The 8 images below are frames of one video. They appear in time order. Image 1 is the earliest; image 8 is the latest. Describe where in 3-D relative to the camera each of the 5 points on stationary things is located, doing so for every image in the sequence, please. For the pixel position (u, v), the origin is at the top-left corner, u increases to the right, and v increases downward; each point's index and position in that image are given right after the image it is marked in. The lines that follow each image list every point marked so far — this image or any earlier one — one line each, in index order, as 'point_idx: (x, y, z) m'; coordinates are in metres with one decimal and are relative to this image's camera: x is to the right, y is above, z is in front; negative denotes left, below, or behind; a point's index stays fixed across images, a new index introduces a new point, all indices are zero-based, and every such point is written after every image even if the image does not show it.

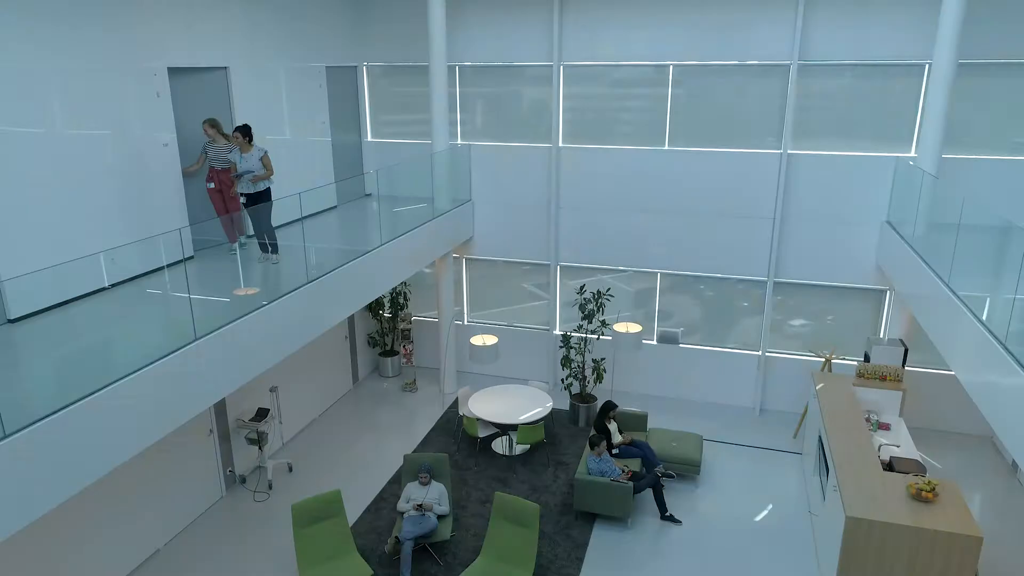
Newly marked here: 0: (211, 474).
0: (-3.7, -2.3, +8.7) m
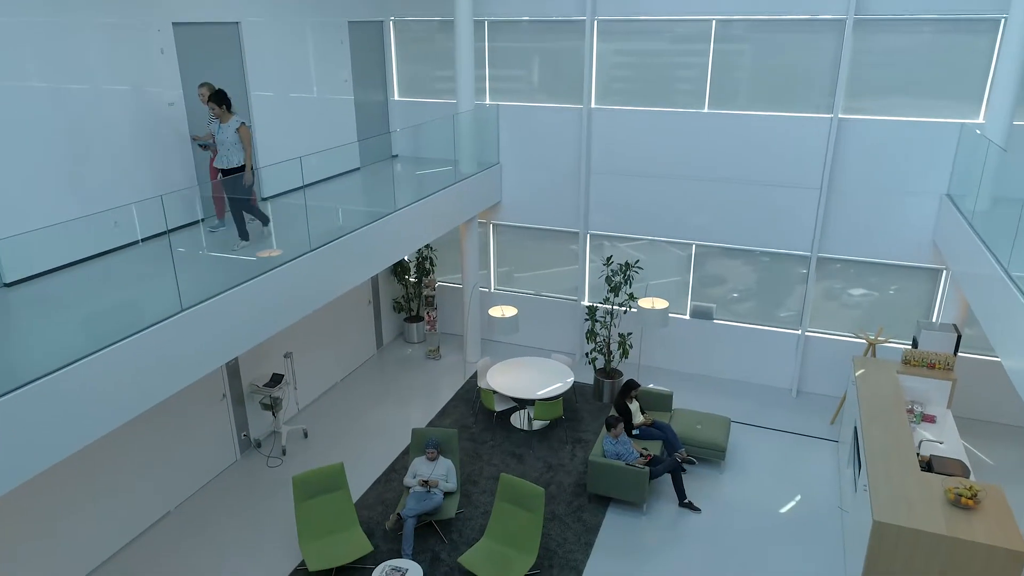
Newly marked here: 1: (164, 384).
0: (-3.5, -1.8, +8.7) m
1: (-2.9, -0.8, +6.0) m
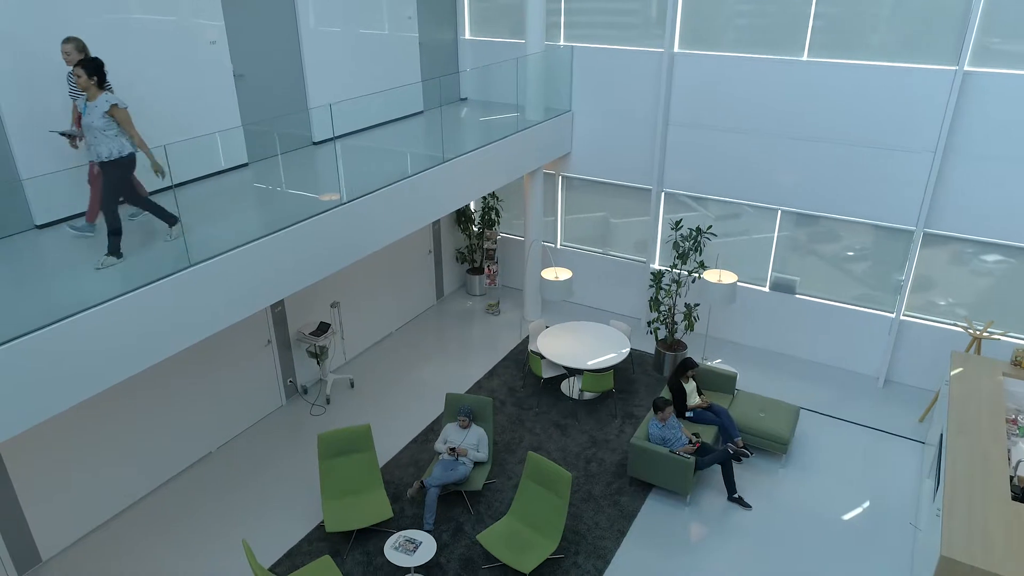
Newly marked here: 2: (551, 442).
0: (-3.0, -1.2, +8.7) m
1: (-2.7, -0.4, +5.9) m
2: (+0.4, -1.8, +8.2) m
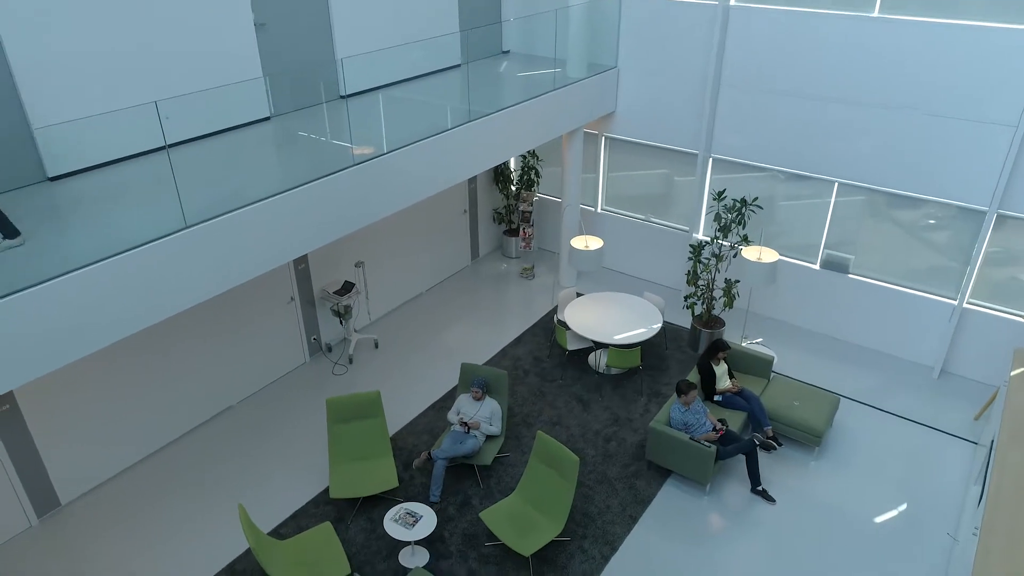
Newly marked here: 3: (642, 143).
0: (-2.7, -0.6, +8.7) m
1: (-2.6, -0.1, +5.8) m
2: (+0.7, -1.4, +7.9) m
3: (+1.8, +2.1, +10.2) m
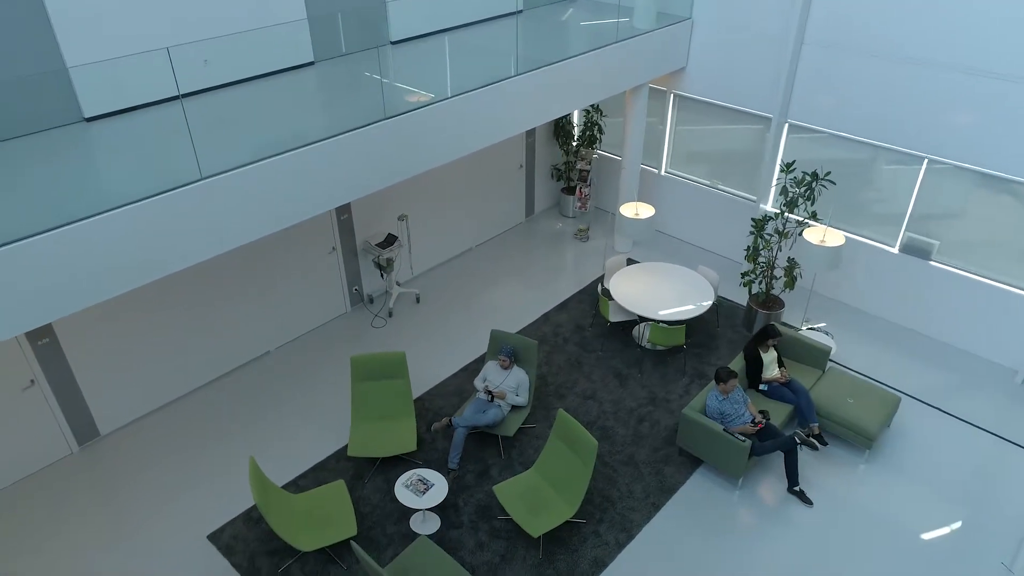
0: (-2.1, 0.0, +8.6) m
1: (-2.4, +0.3, +5.7) m
2: (+1.0, -1.1, +7.6) m
3: (+2.7, +2.4, +9.4) m
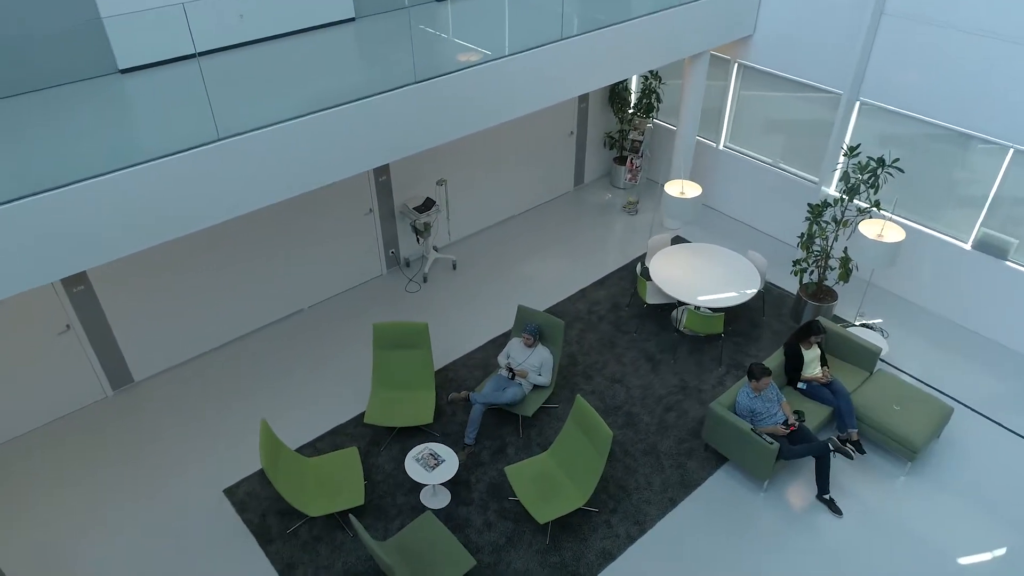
0: (-1.7, +0.4, +8.6) m
1: (-2.2, +0.6, +5.7) m
2: (+1.3, -0.9, +7.3) m
3: (+3.3, +2.6, +8.8) m
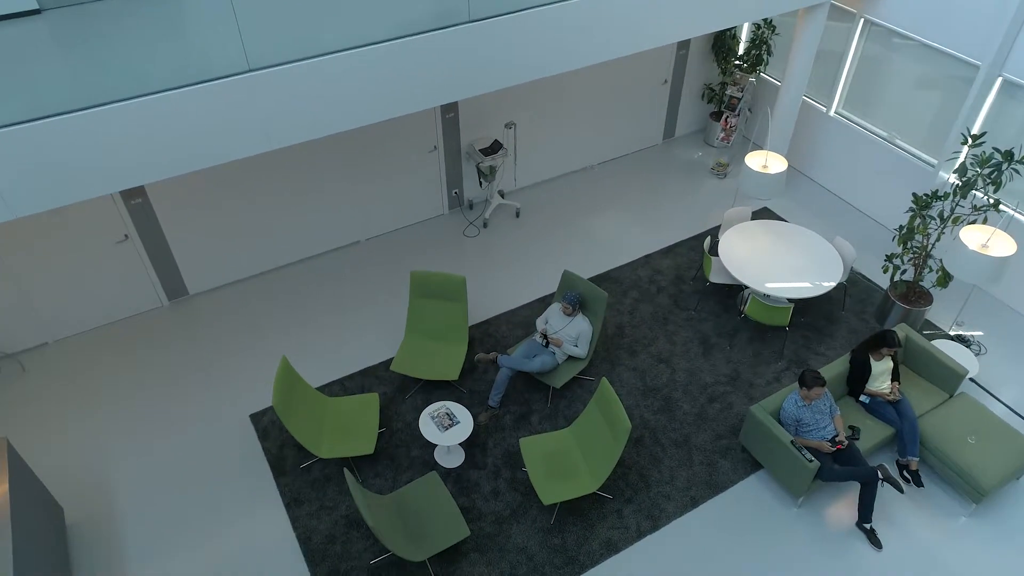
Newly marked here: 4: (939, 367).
0: (-0.9, +1.2, +8.3) m
1: (-1.8, +1.2, +5.5) m
2: (+1.6, -0.7, +6.8) m
3: (+4.3, +2.7, +7.6) m
4: (+3.6, -0.7, +6.0) m
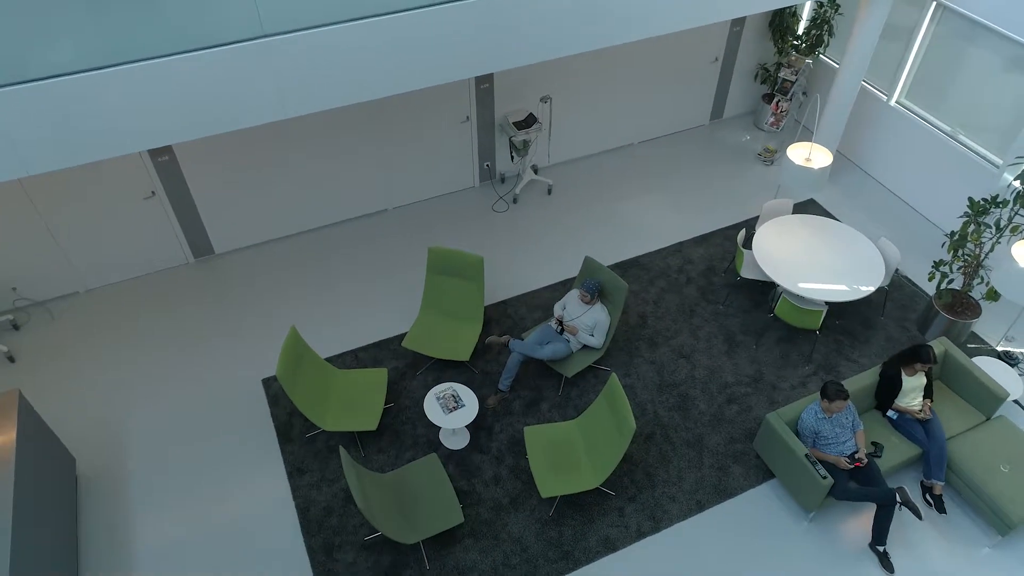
0: (-0.5, +1.5, +8.1) m
1: (-1.6, +1.4, +5.4) m
2: (+1.8, -0.6, +6.6) m
3: (+4.7, +2.6, +7.0) m
4: (+3.6, -0.8, +5.6) m
